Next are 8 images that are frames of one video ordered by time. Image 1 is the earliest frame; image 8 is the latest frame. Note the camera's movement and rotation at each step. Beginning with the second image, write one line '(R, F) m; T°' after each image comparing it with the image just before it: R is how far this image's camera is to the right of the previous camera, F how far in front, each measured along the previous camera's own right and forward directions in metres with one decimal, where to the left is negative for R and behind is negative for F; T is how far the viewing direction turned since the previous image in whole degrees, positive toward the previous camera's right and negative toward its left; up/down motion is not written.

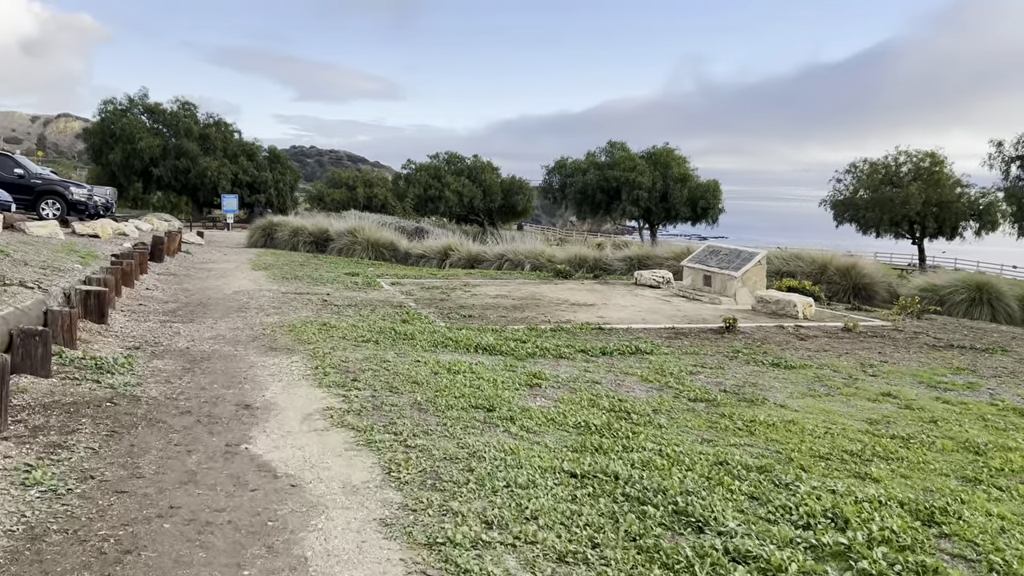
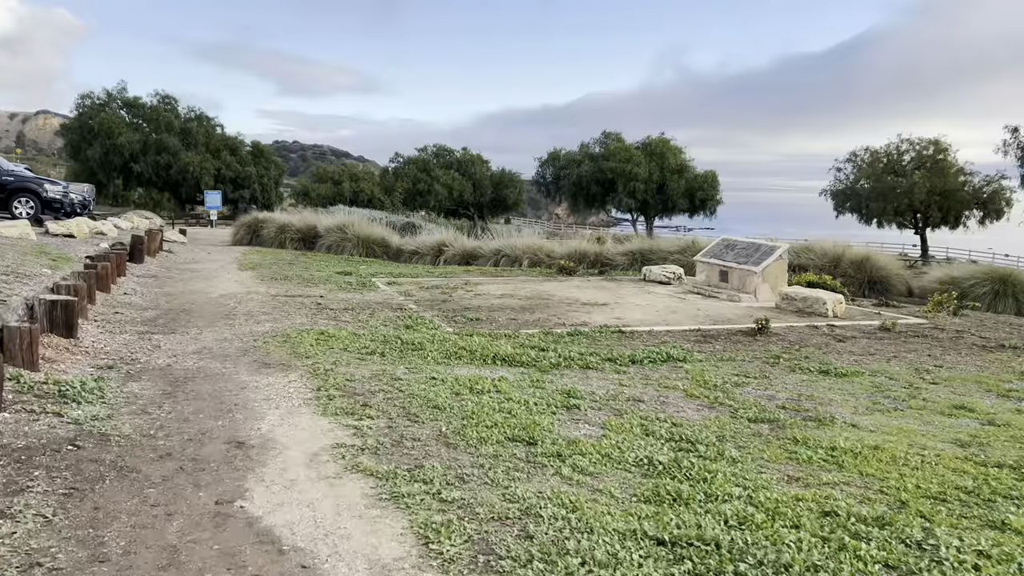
(-0.2, +0.7) m; +1°
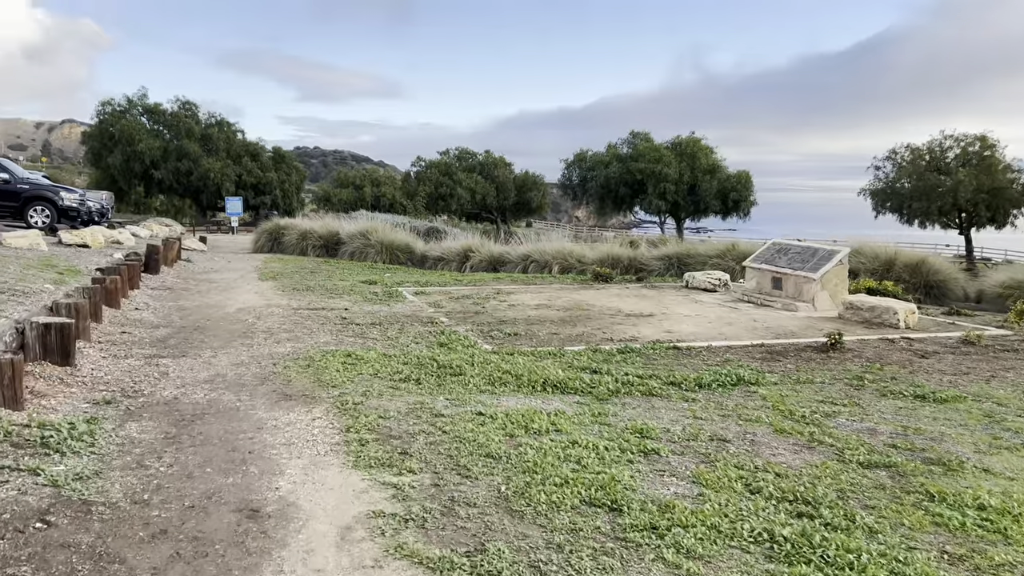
(-0.2, +0.7) m; -1°
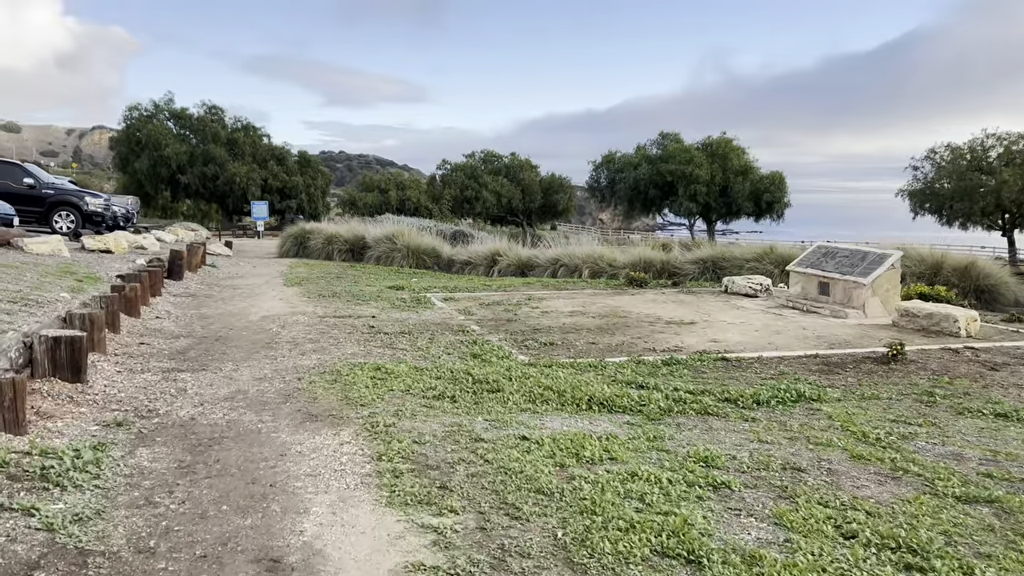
(-0.1, +0.4) m; -2°
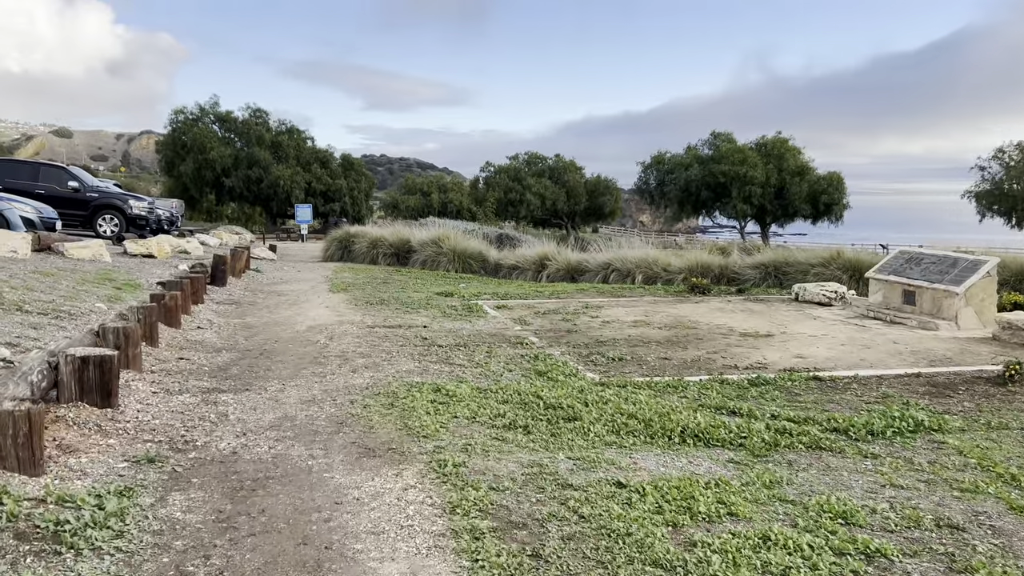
(-0.2, +0.6) m; -3°
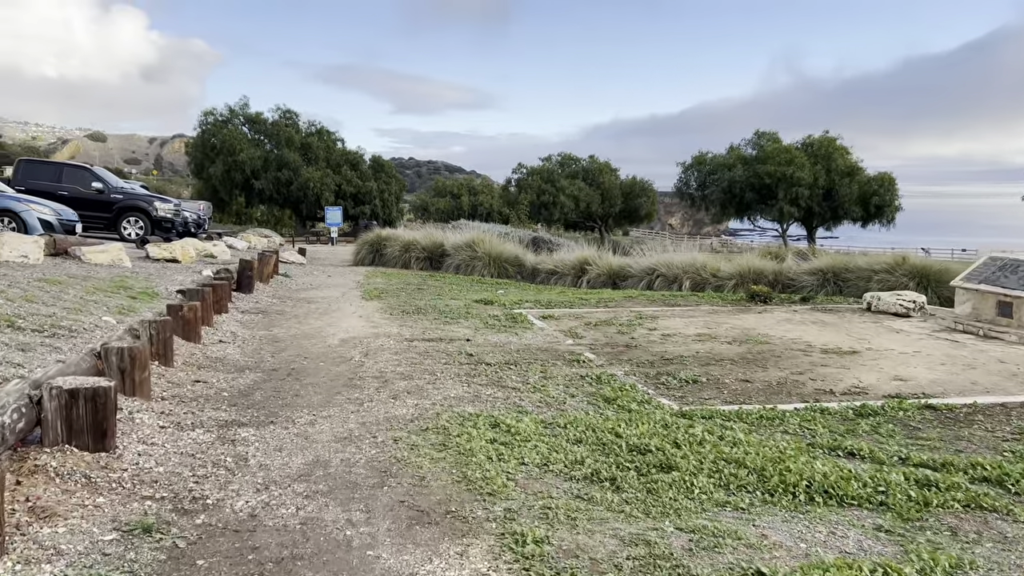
(-0.2, +0.8) m; -2°
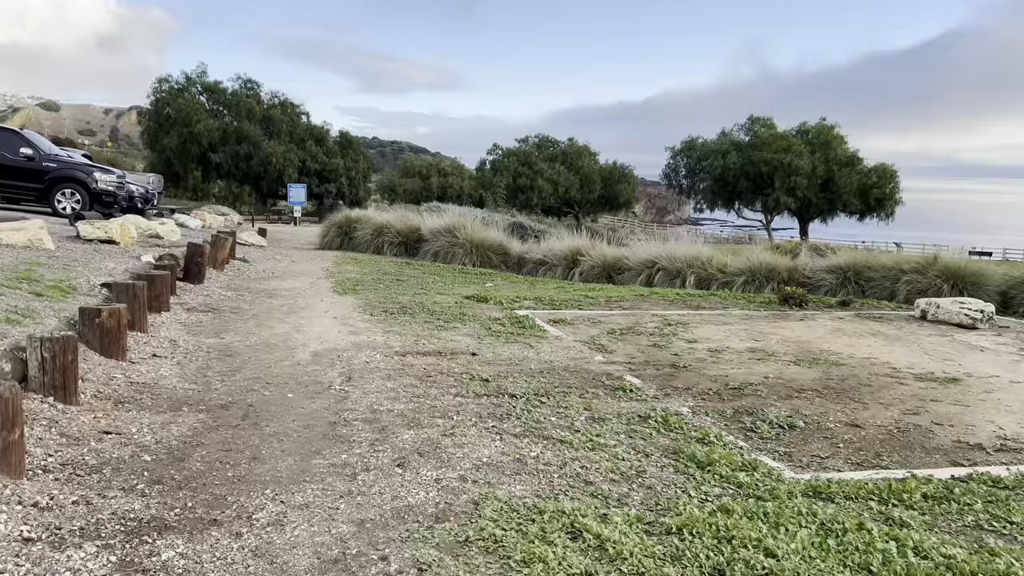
(-0.4, +1.5) m; +3°
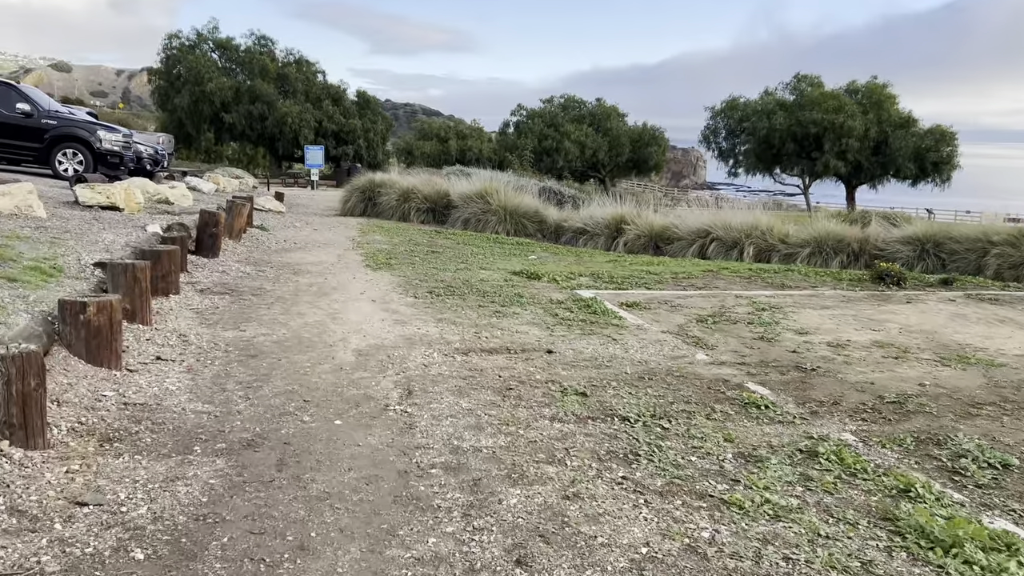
(-0.4, +1.1) m; -1°
